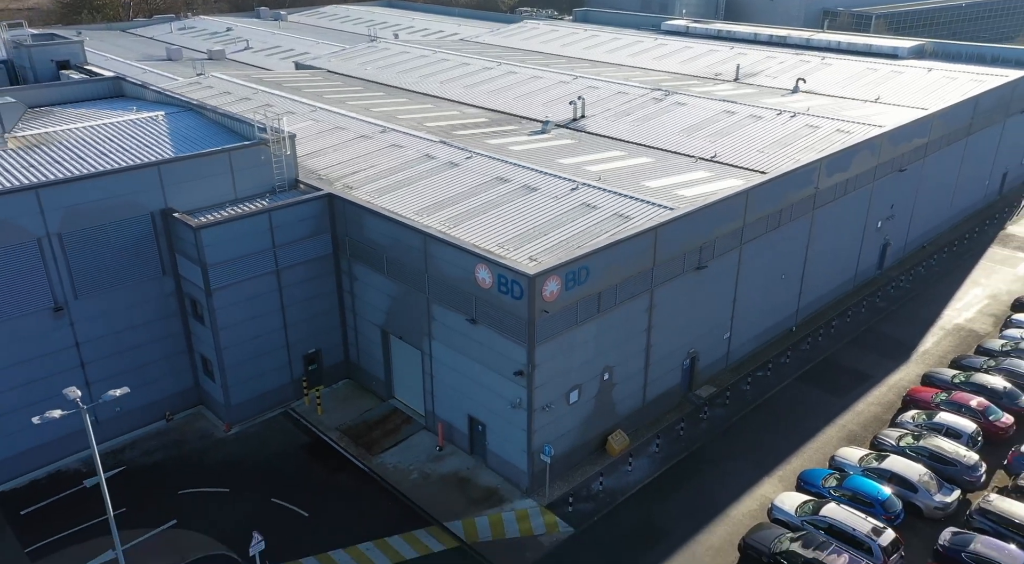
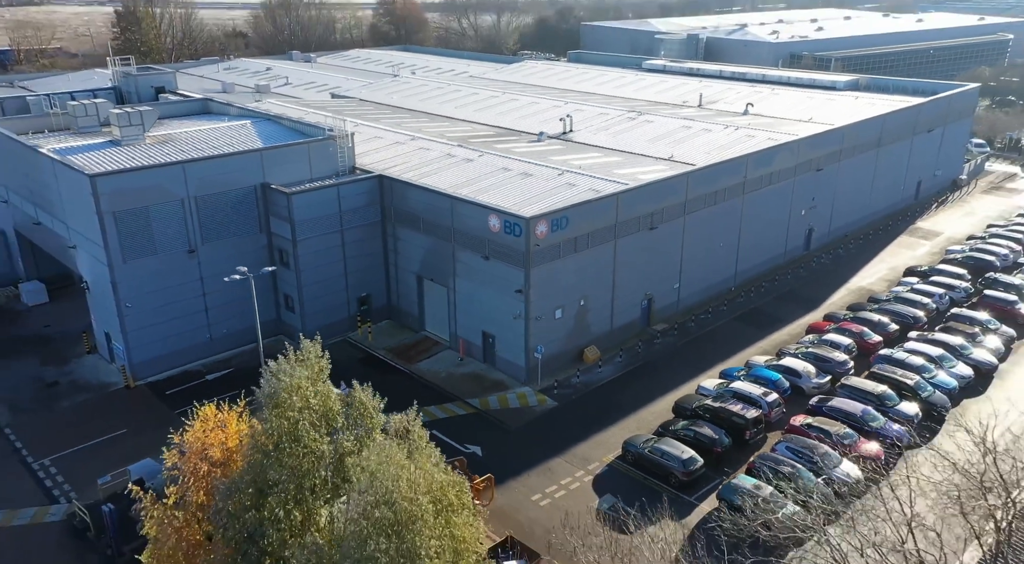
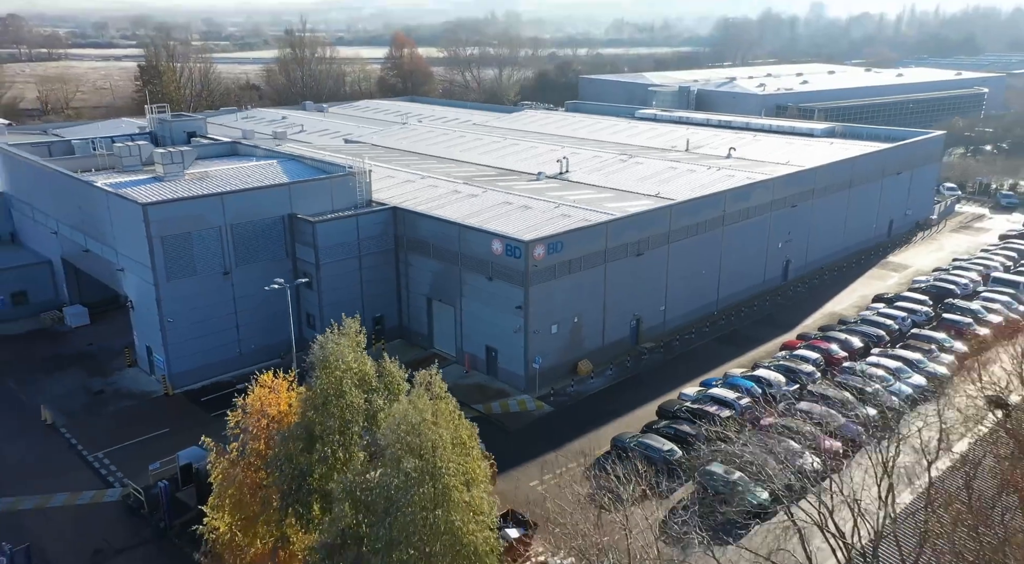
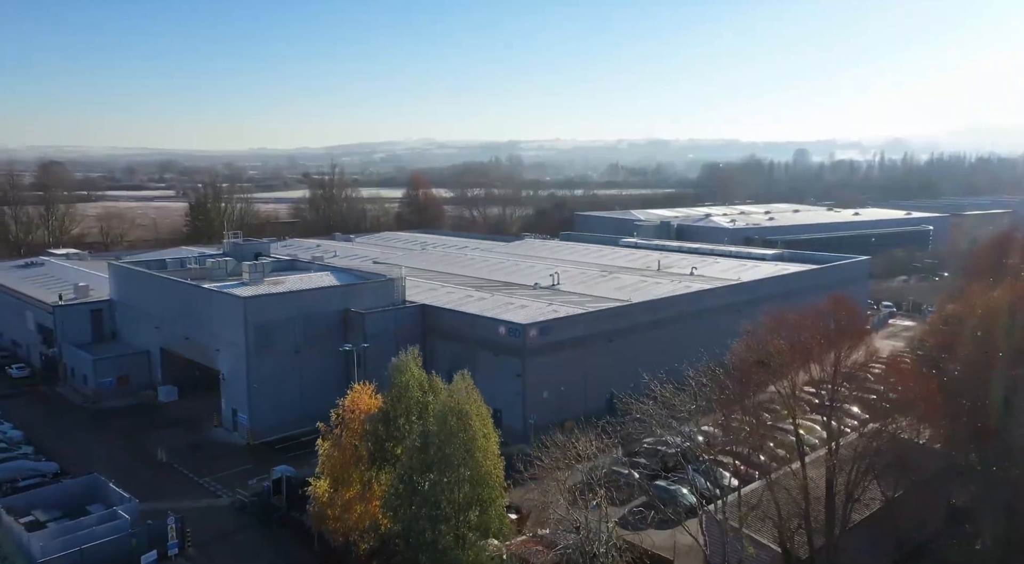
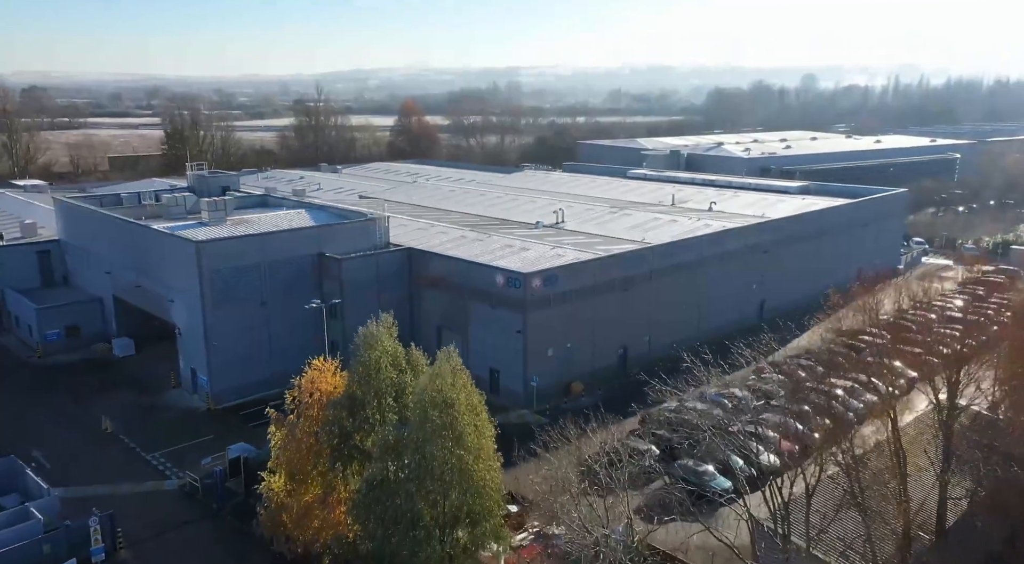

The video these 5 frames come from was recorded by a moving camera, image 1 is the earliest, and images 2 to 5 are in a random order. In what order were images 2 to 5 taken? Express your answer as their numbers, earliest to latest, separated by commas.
2, 3, 5, 4
